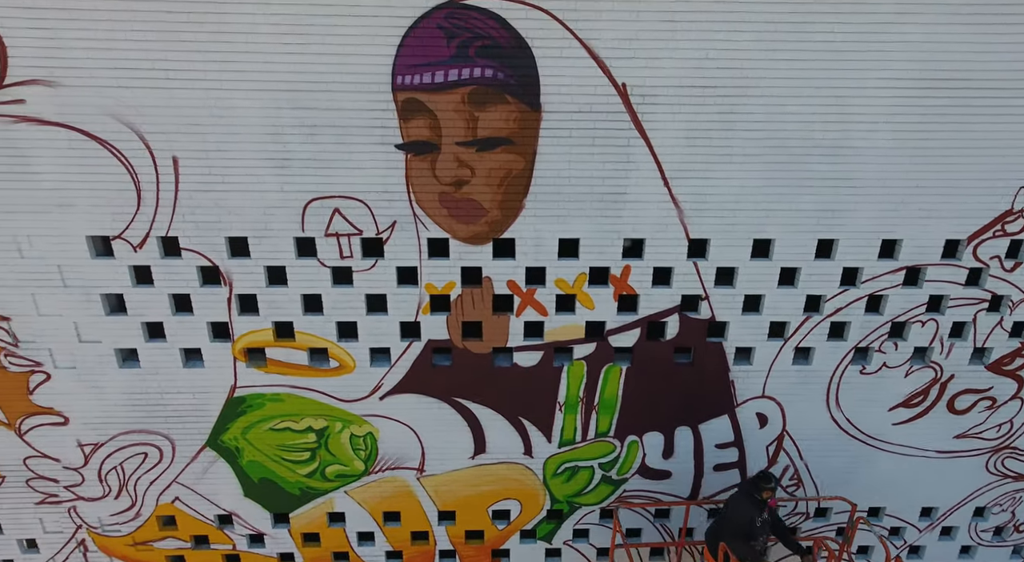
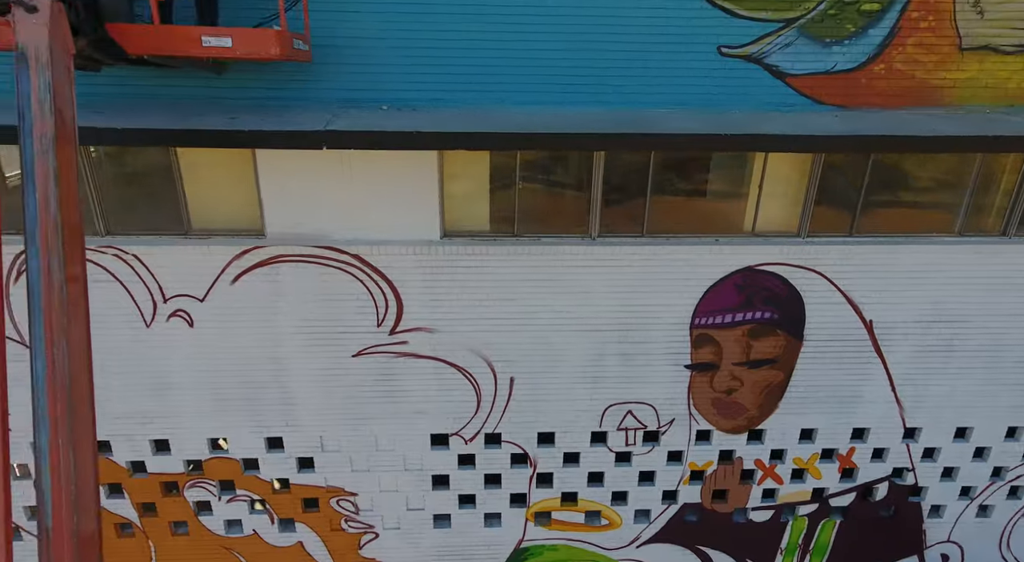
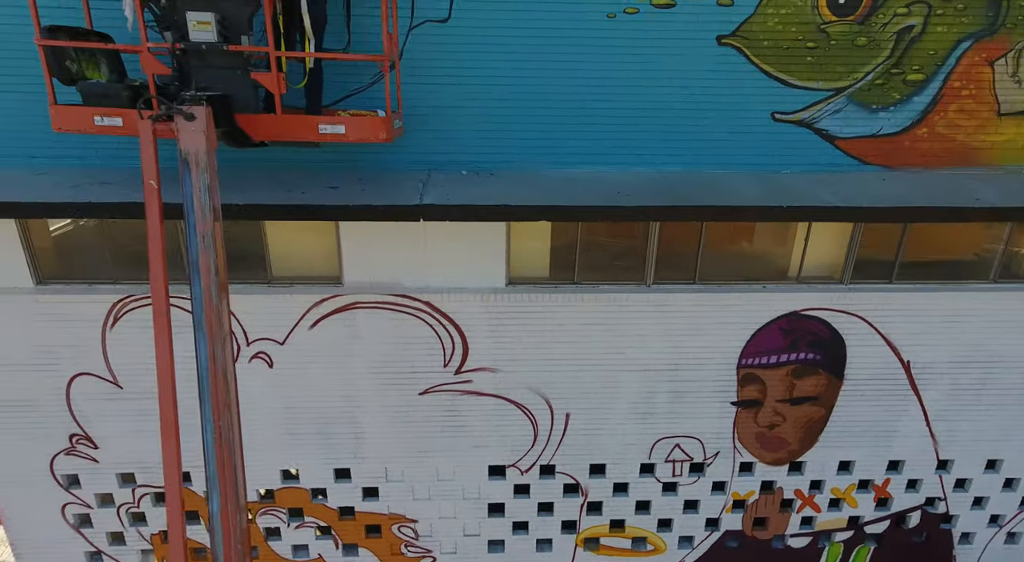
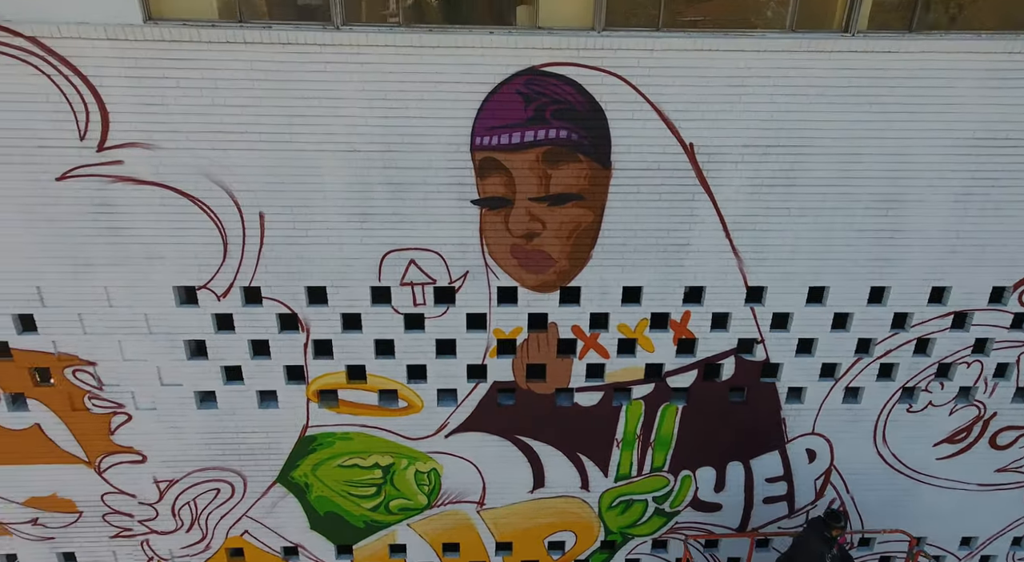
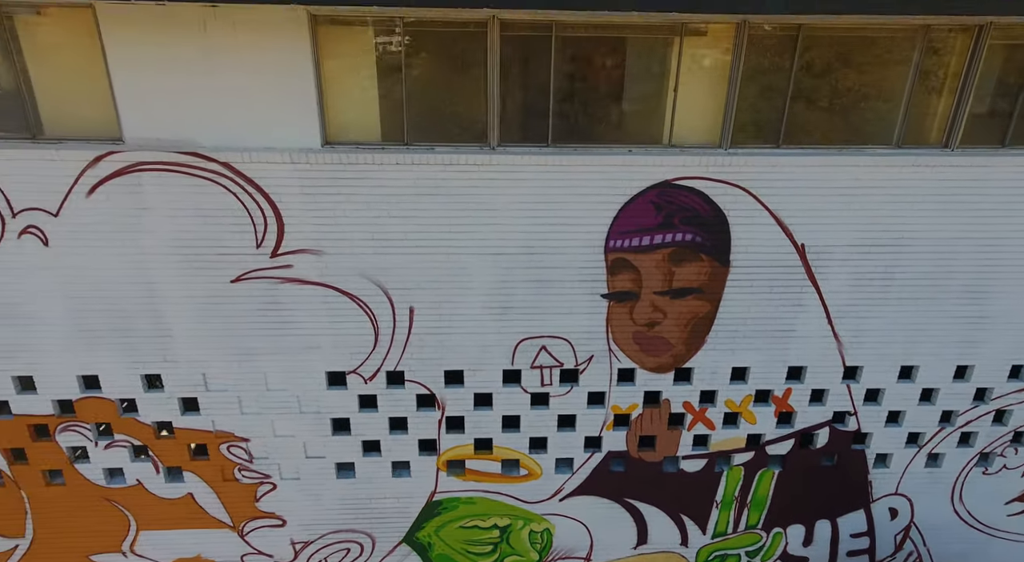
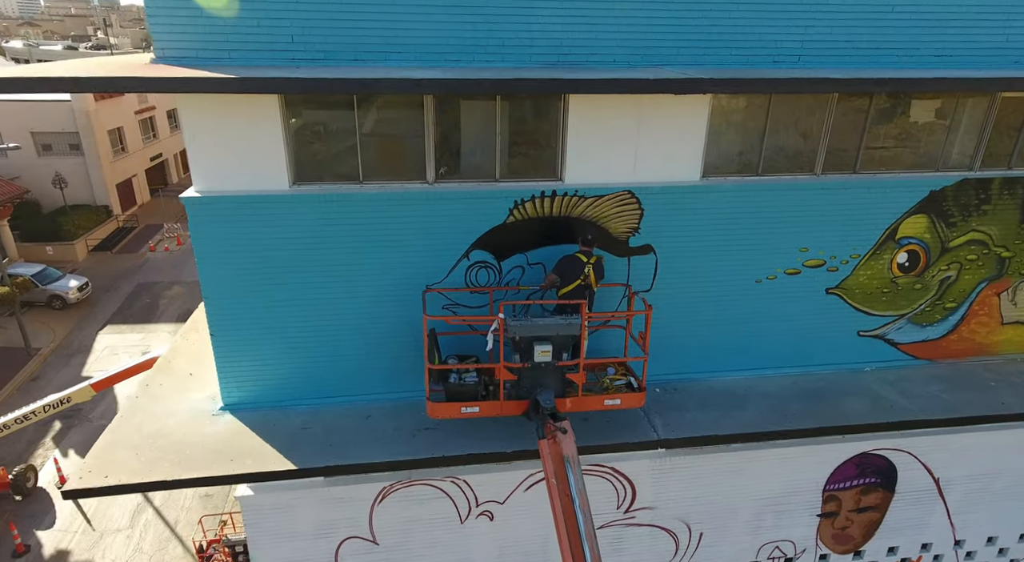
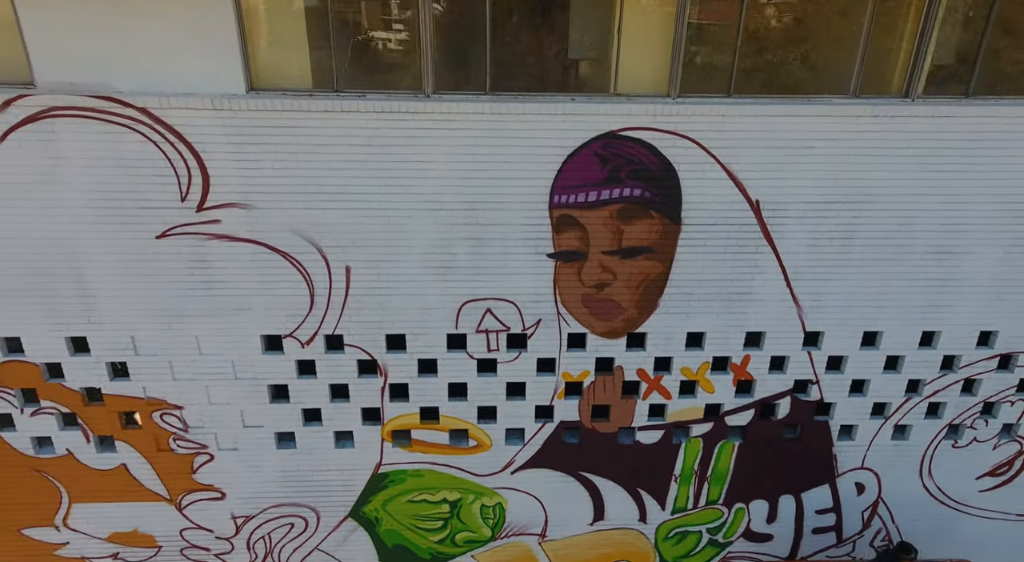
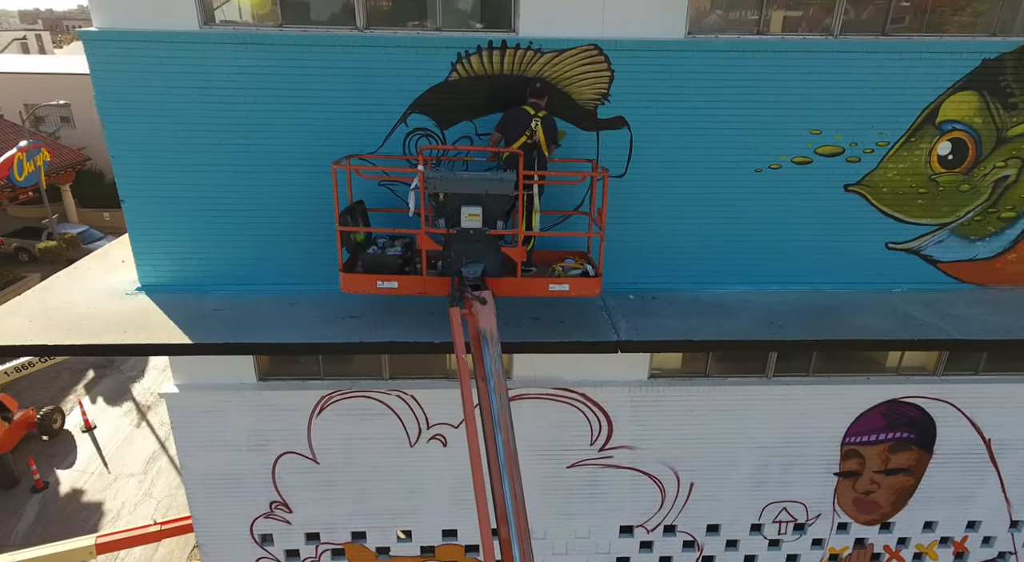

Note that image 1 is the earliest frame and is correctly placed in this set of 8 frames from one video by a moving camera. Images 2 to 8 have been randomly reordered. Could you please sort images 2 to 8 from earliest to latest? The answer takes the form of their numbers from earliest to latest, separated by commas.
4, 7, 5, 2, 3, 8, 6
